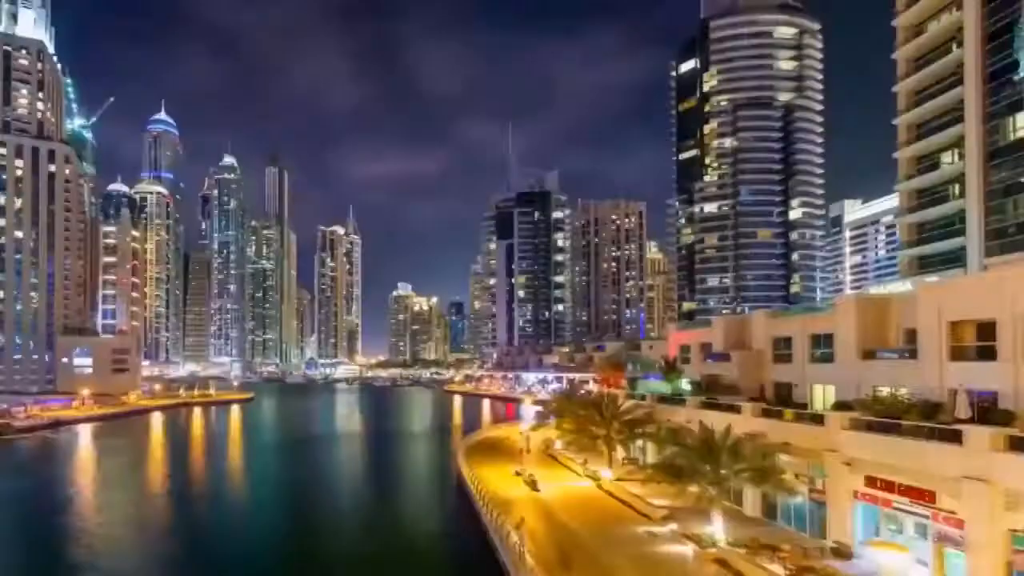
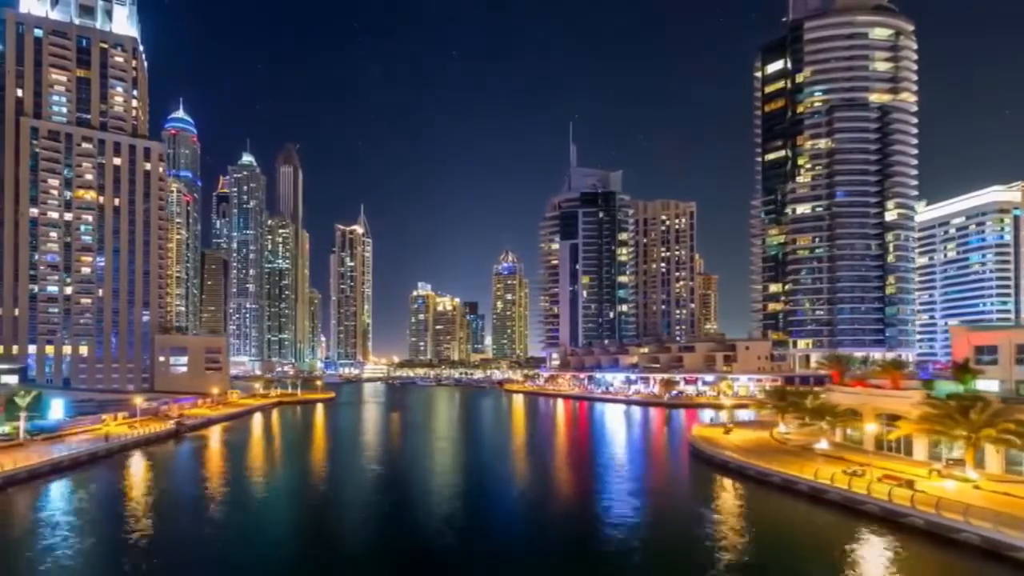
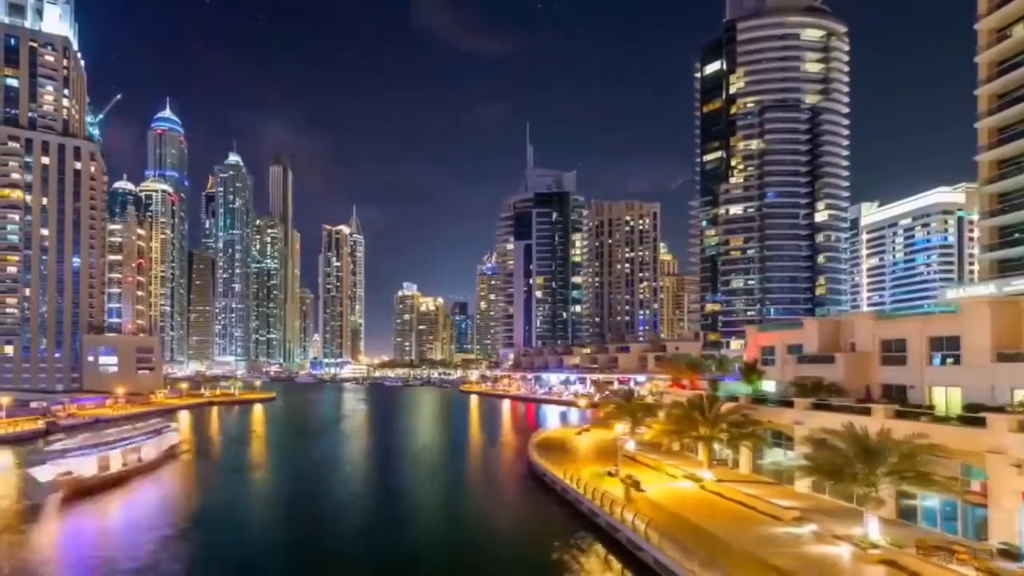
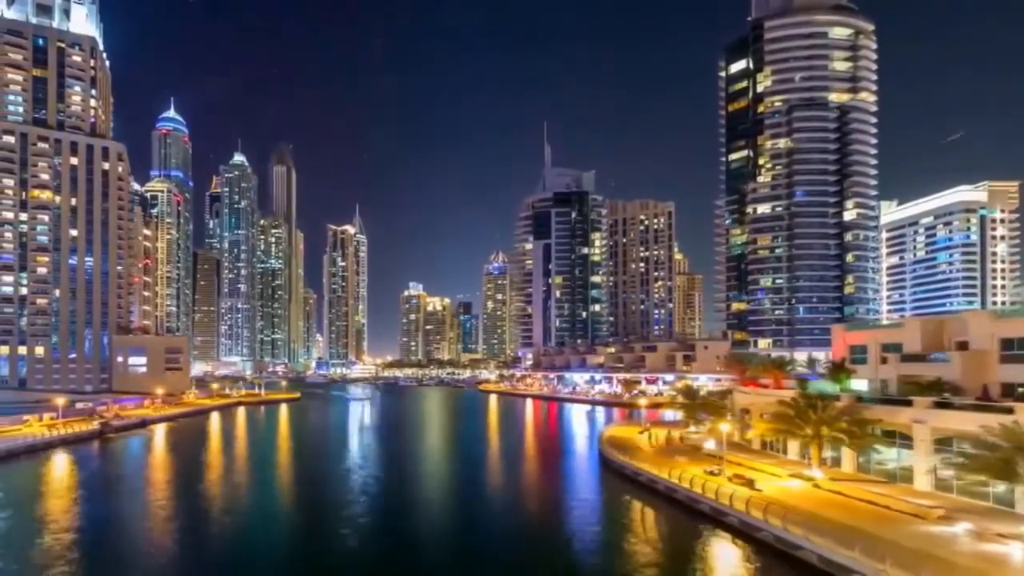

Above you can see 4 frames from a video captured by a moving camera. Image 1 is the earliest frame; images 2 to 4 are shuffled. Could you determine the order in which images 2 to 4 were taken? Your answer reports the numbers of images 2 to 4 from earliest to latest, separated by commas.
3, 4, 2
